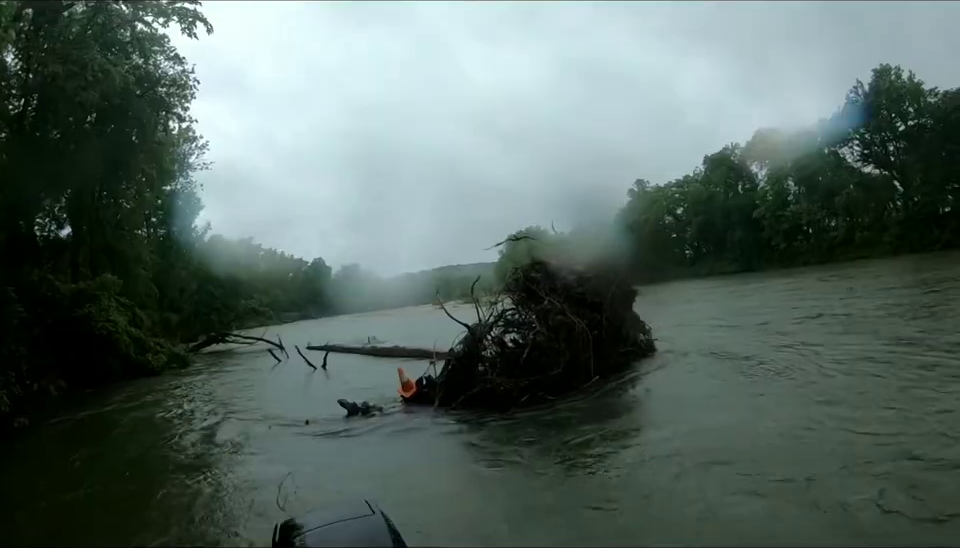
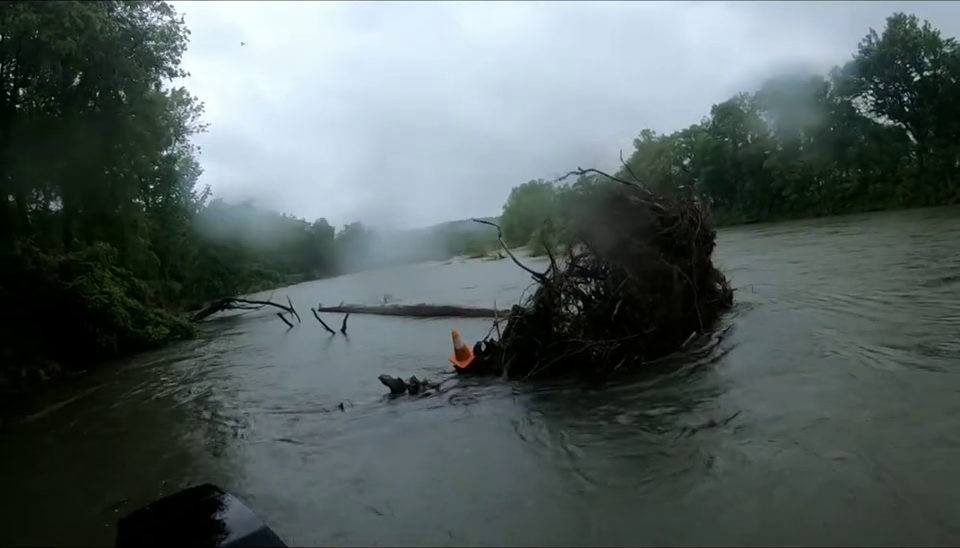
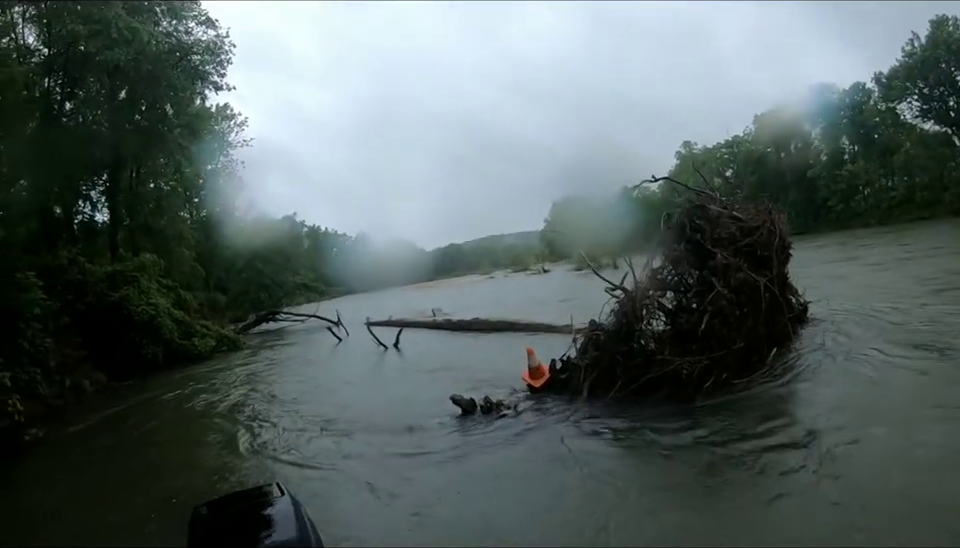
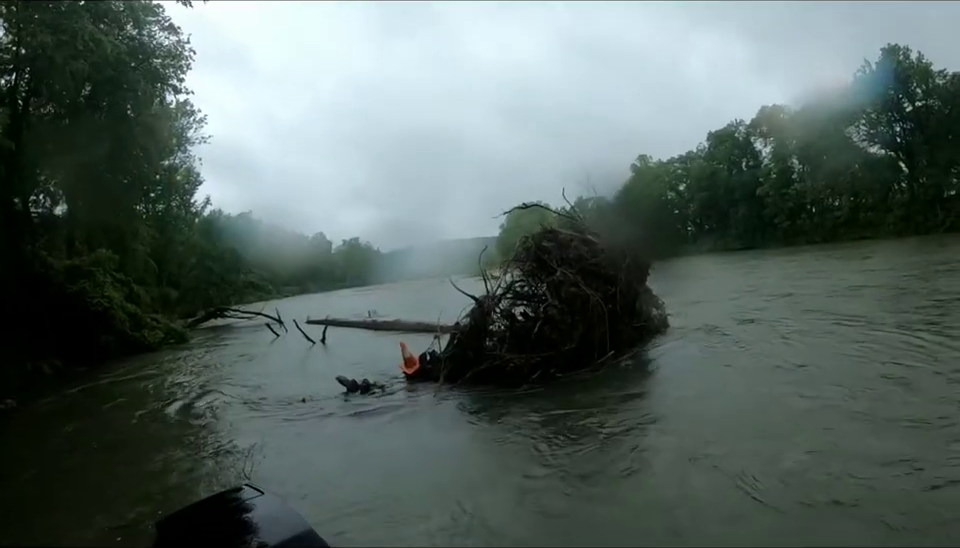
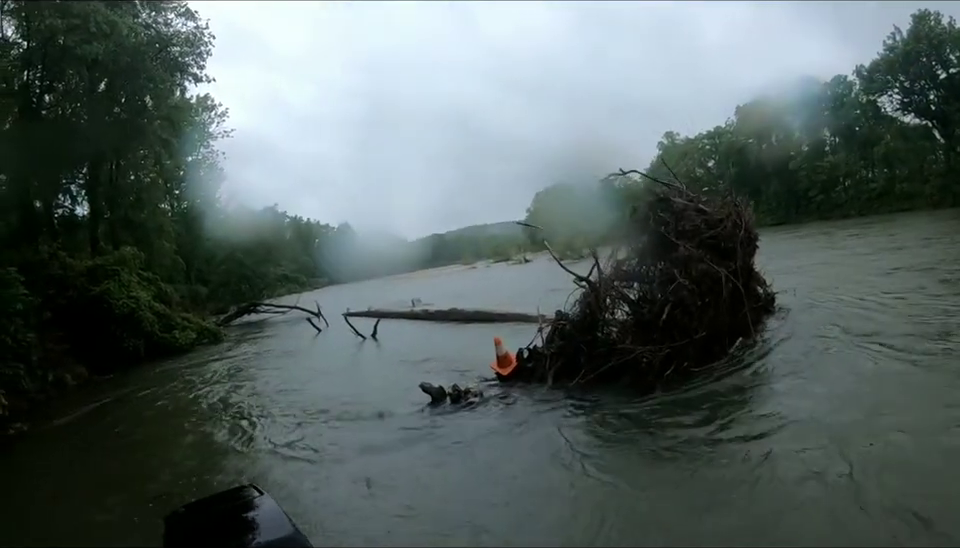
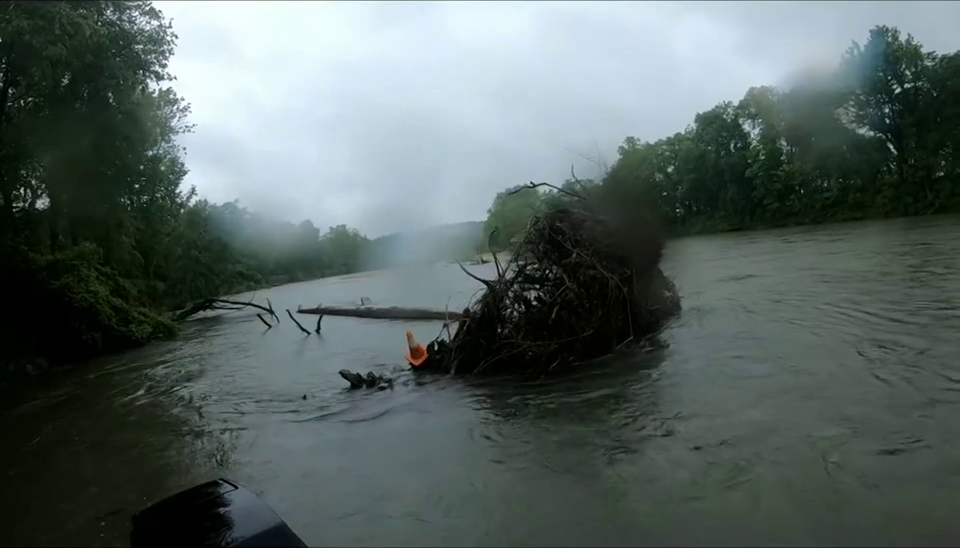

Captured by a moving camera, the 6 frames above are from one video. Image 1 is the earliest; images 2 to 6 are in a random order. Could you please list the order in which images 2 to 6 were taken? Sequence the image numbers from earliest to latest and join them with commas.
4, 6, 2, 5, 3
